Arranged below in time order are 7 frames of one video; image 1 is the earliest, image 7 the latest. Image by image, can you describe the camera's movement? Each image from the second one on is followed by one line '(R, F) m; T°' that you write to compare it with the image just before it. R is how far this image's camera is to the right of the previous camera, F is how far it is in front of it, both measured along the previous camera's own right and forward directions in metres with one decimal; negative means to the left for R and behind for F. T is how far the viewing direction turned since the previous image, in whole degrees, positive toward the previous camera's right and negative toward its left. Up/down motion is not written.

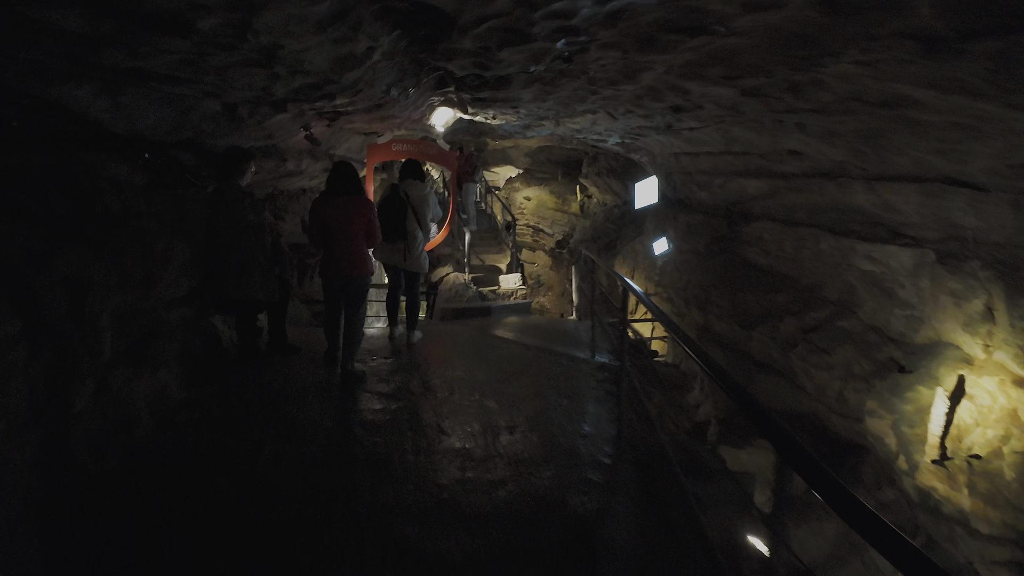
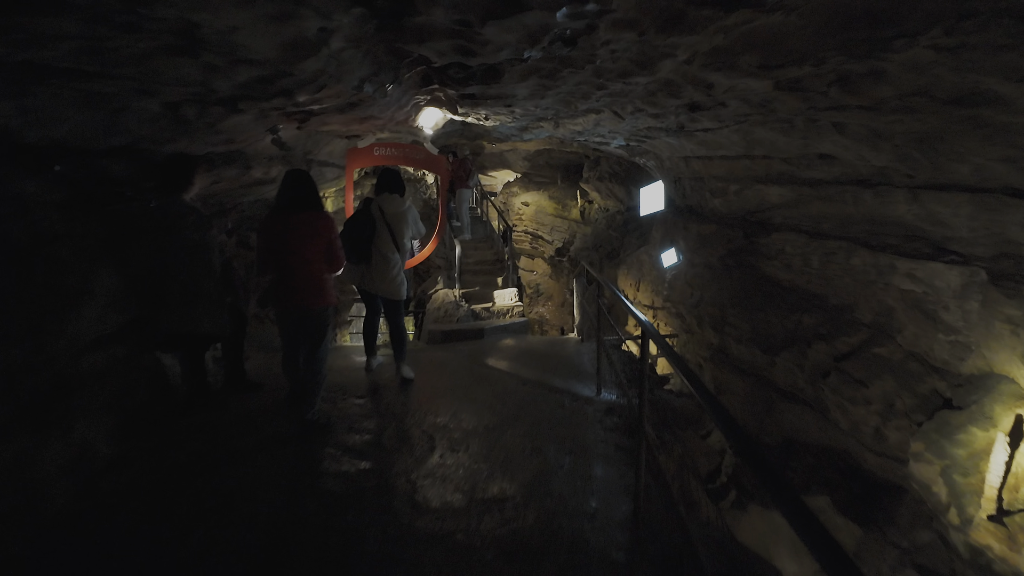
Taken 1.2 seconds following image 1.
(0.0, +0.6) m; 0°
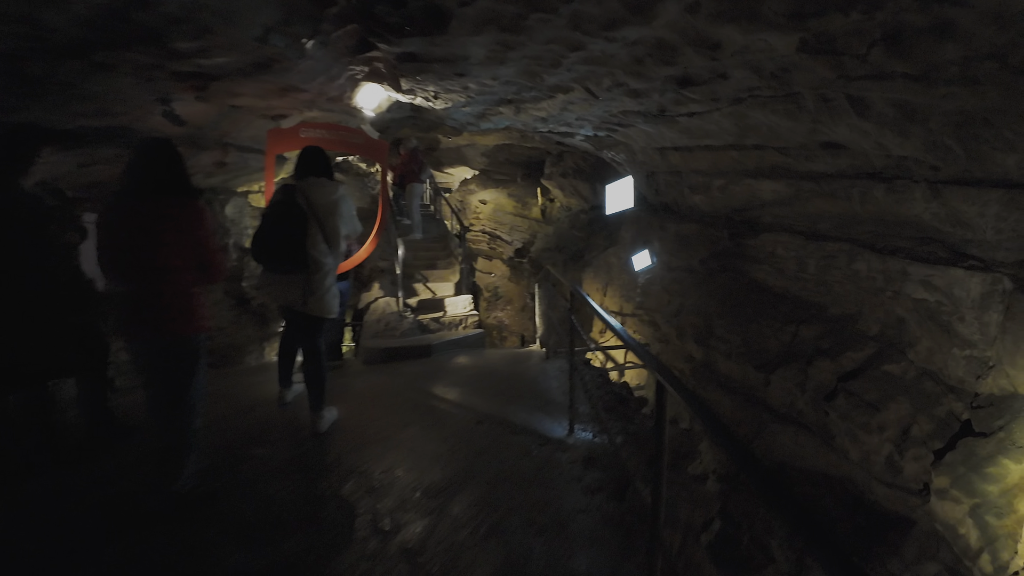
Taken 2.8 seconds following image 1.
(0.0, +0.7) m; +4°
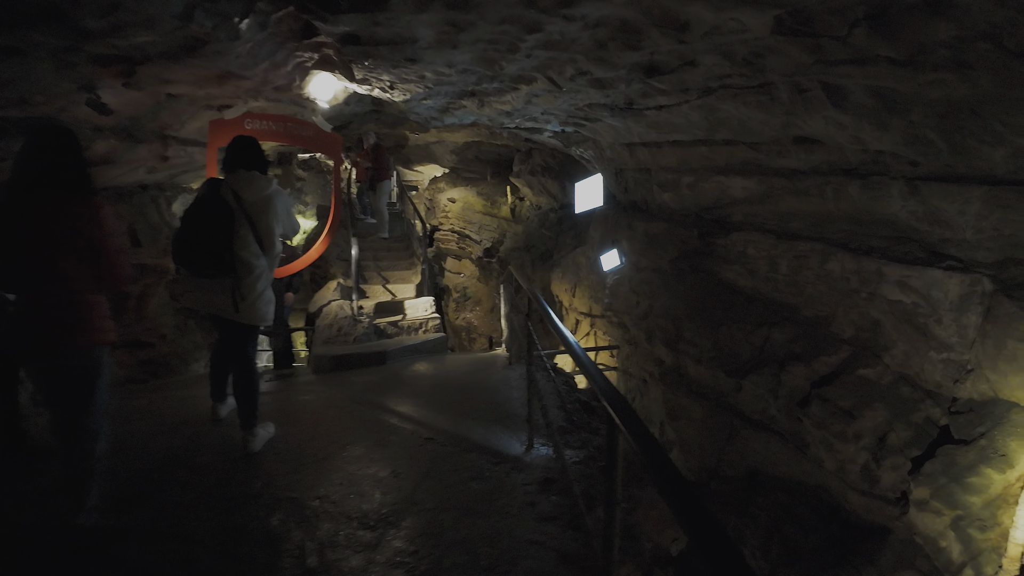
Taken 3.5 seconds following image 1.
(+0.1, +0.2) m; +3°
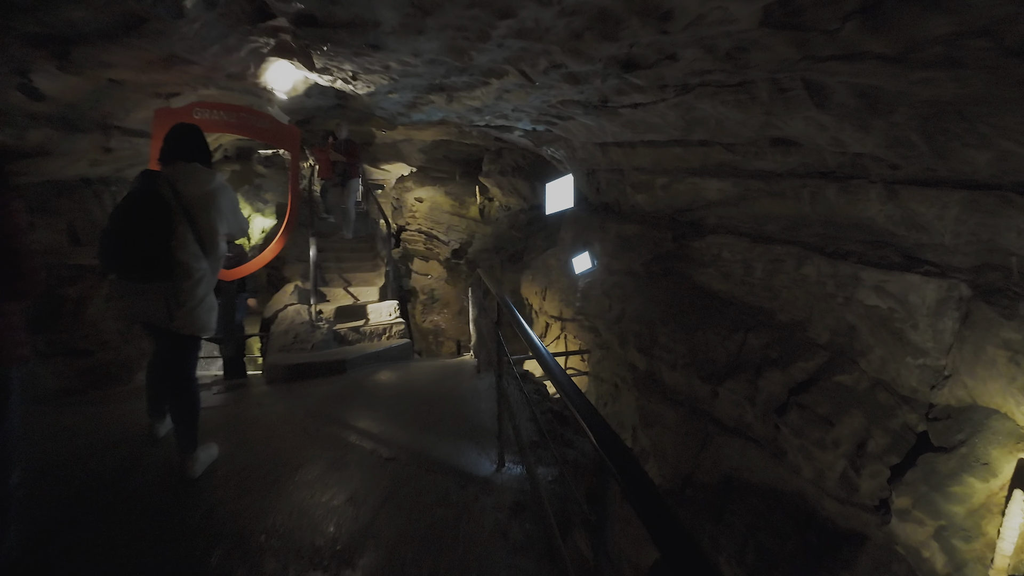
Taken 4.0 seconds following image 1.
(0.0, +0.2) m; +3°
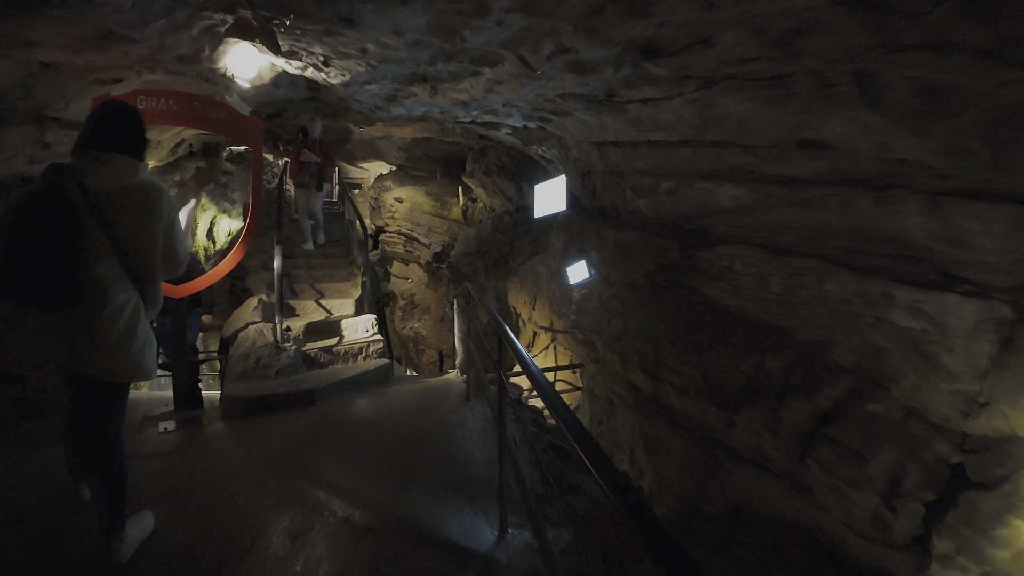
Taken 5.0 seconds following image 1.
(-0.1, +0.4) m; +2°
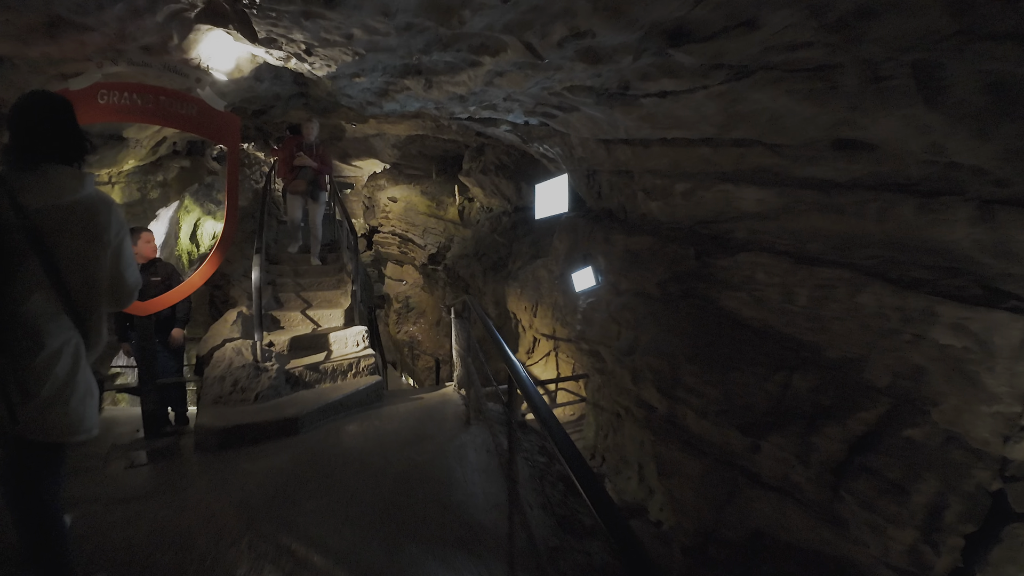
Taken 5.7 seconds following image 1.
(0.0, +0.3) m; 0°
